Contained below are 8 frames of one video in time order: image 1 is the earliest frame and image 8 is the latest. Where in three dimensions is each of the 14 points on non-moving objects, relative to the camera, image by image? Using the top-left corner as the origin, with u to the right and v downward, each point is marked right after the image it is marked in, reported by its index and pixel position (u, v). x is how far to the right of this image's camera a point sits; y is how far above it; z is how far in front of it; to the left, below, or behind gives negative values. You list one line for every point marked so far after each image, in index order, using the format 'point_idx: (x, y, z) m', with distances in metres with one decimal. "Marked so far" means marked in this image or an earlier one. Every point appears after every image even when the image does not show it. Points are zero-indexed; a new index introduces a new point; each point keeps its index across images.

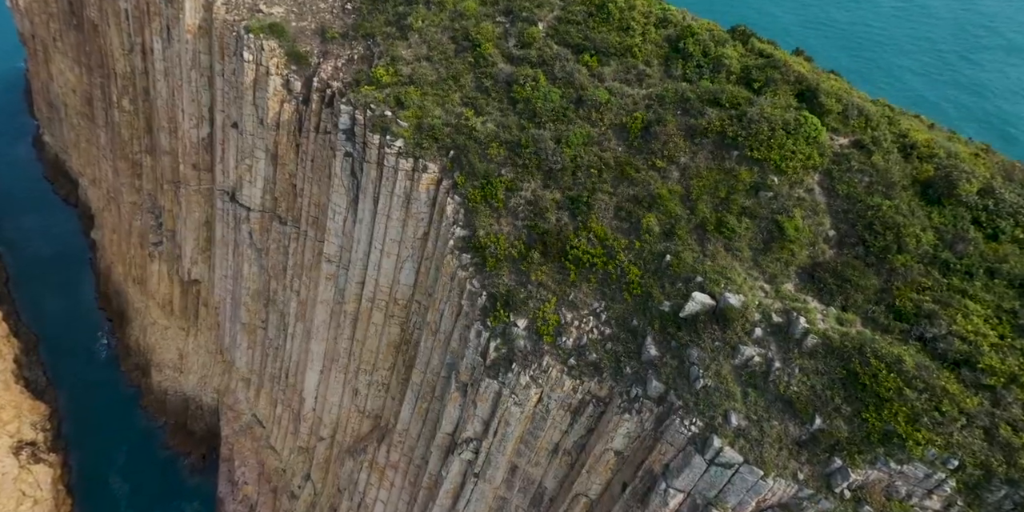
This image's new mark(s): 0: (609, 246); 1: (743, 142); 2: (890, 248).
0: (+2.4, +0.3, +16.5) m
1: (+5.6, +2.7, +16.0) m
2: (+8.1, 0.0, +13.9) m
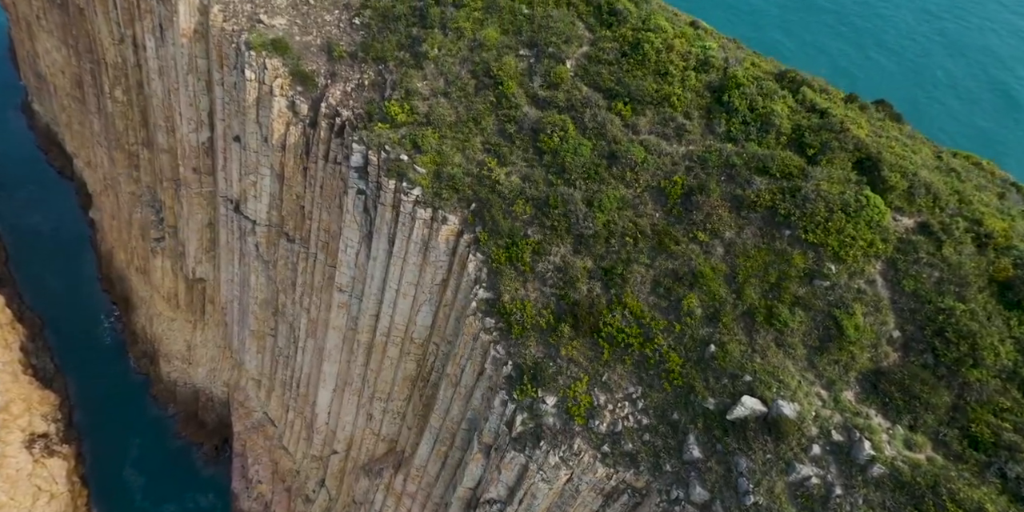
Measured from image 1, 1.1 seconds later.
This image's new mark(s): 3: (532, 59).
0: (+3.1, -1.6, +15.4) m
1: (+6.3, +0.7, +14.6) m
2: (+8.8, -2.0, +12.7) m
3: (+0.6, +5.8, +19.5) m
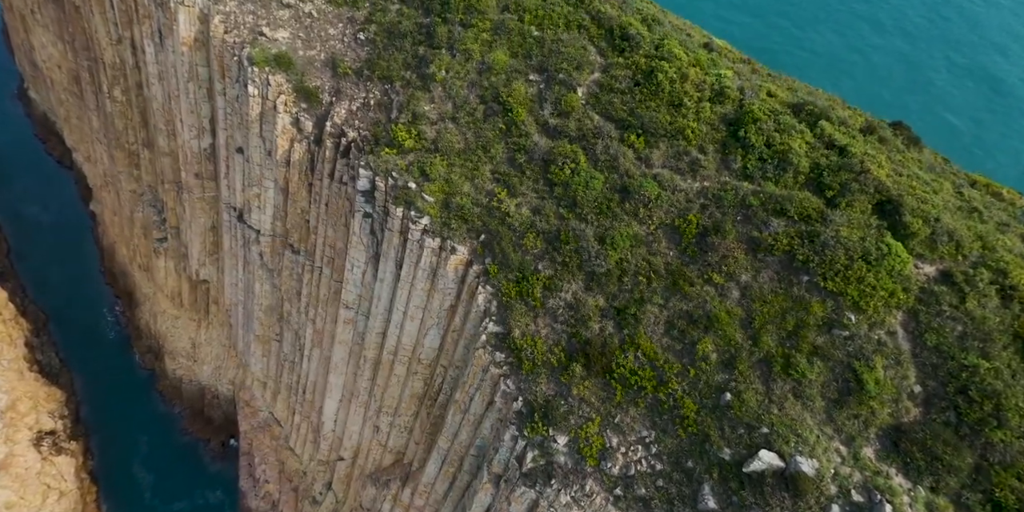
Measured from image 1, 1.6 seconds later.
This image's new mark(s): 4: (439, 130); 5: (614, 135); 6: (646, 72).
0: (+3.4, -2.6, +15.1) m
1: (+6.6, -0.3, +14.3) m
2: (+9.0, -3.1, +12.5) m
3: (+0.8, +4.9, +19.1) m
4: (-2.2, +3.8, +19.6) m
5: (+2.7, +3.2, +17.5) m
6: (+3.7, +5.0, +18.0) m
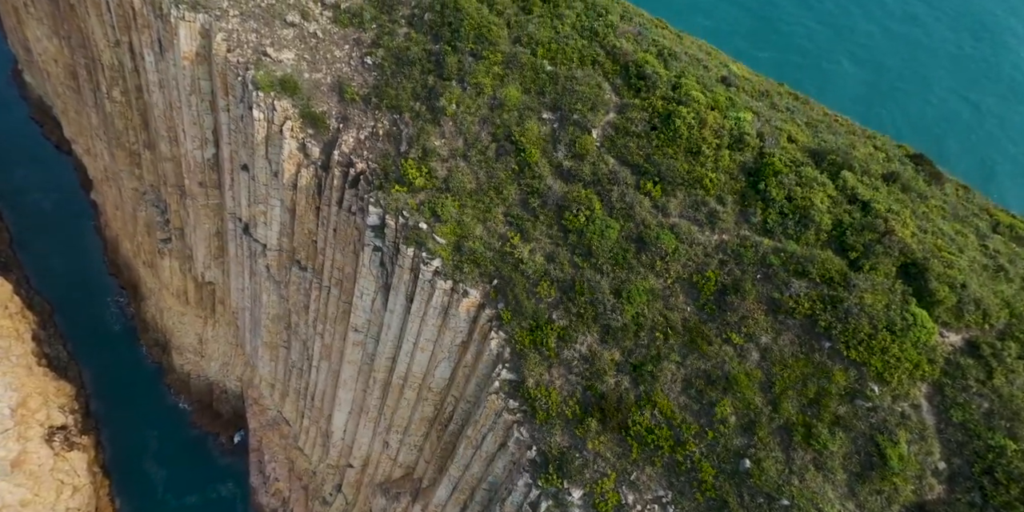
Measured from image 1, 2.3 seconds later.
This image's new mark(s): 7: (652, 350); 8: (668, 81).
0: (+3.7, -3.9, +15.0) m
1: (+6.9, -1.7, +14.0) m
2: (+9.4, -4.5, +12.3) m
3: (+1.2, +3.7, +18.6) m
4: (-1.8, +2.6, +19.2) m
5: (+3.0, +1.9, +17.1) m
6: (+4.0, +3.7, +17.6) m
7: (+3.3, -2.2, +15.6) m
8: (+4.3, +4.8, +18.2) m
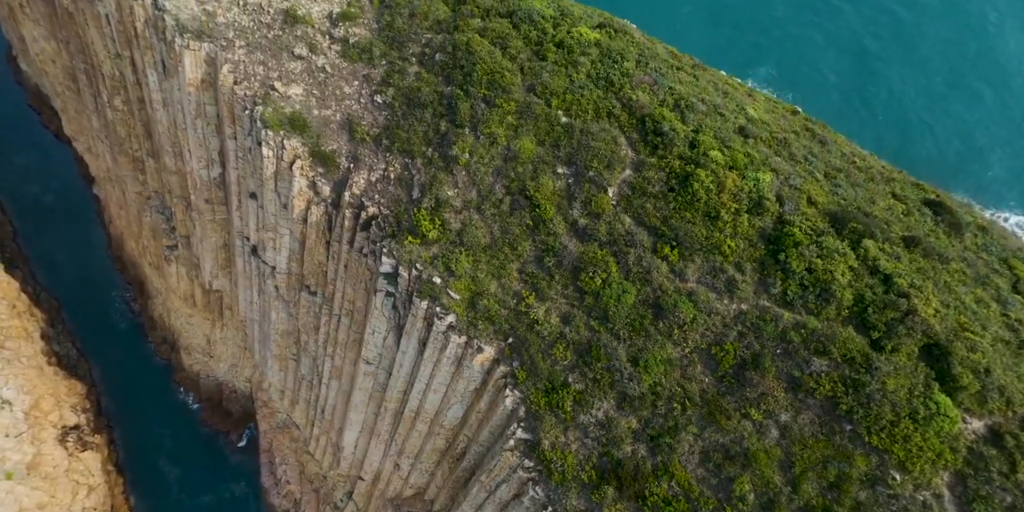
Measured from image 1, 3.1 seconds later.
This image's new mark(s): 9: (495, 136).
0: (+4.2, -5.6, +15.0) m
1: (+7.3, -3.4, +13.9) m
2: (+9.8, -6.3, +12.3) m
3: (+1.6, +2.2, +18.4) m
4: (-1.4, +1.0, +19.0) m
5: (+3.4, +0.3, +16.9) m
6: (+4.4, +2.1, +17.3) m
7: (+3.7, -3.9, +15.6) m
8: (+4.7, +3.2, +17.9) m
9: (-0.5, +3.5, +19.2) m
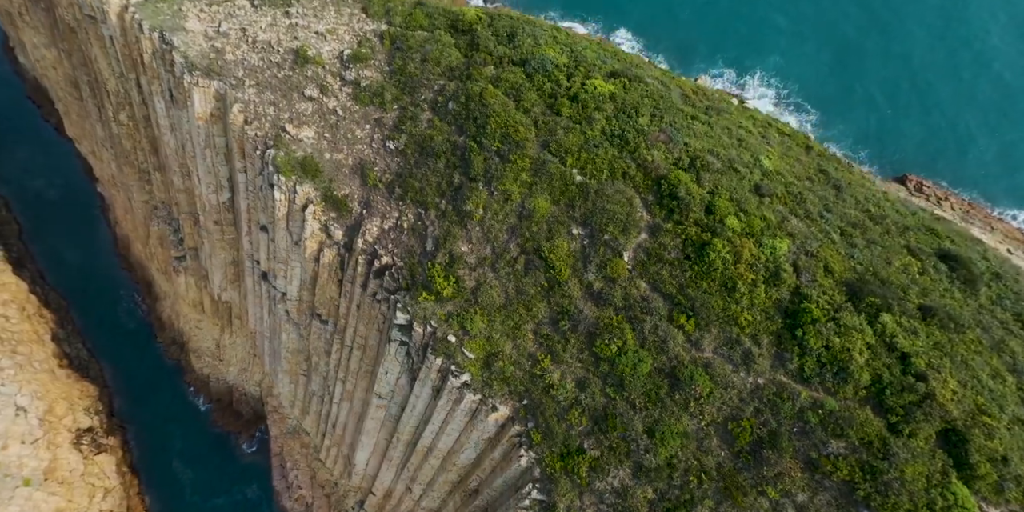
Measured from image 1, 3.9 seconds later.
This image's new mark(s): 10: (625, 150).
0: (+4.6, -7.4, +15.2) m
1: (+7.7, -5.2, +14.0) m
2: (+10.2, -8.2, +12.5) m
3: (+2.0, +0.5, +18.3) m
4: (-1.0, -0.7, +19.0) m
5: (+3.9, -1.5, +16.9) m
6: (+4.8, +0.4, +17.2) m
7: (+4.1, -5.7, +15.7) m
8: (+5.1, +1.5, +17.8) m
9: (-0.1, +1.8, +19.2) m
10: (+3.3, +3.1, +19.0) m
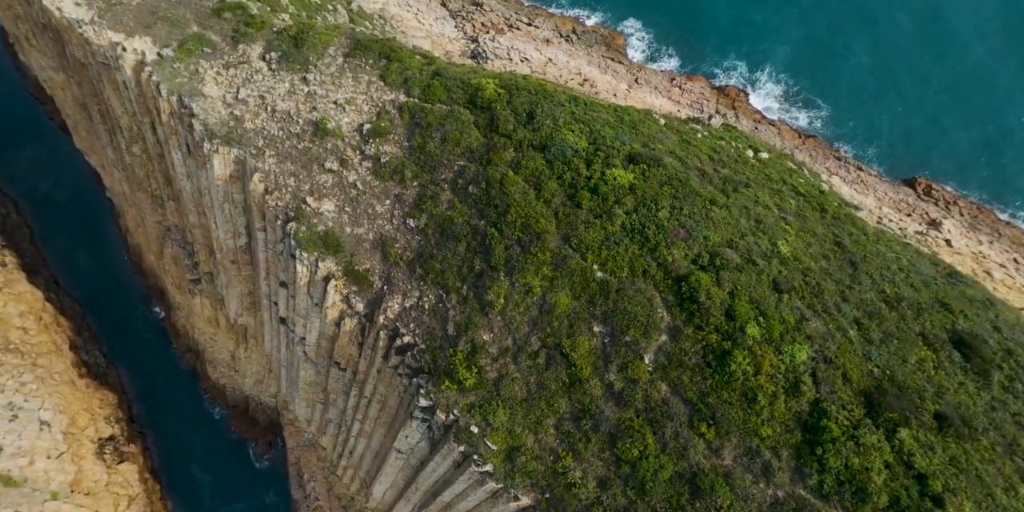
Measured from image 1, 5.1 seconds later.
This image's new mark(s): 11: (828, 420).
0: (+5.2, -10.3, +15.7) m
1: (+8.3, -8.1, +14.5) m
2: (+10.8, -11.1, +13.1) m
3: (+2.6, -2.3, +18.6) m
4: (-0.4, -3.4, +19.4) m
5: (+4.5, -4.3, +17.2) m
6: (+5.4, -2.4, +17.5) m
7: (+4.8, -8.5, +16.2) m
8: (+5.7, -1.2, +18.1) m
9: (+0.5, -0.9, +19.5) m
10: (+3.9, +0.4, +19.2) m
11: (+7.8, -3.9, +16.4) m
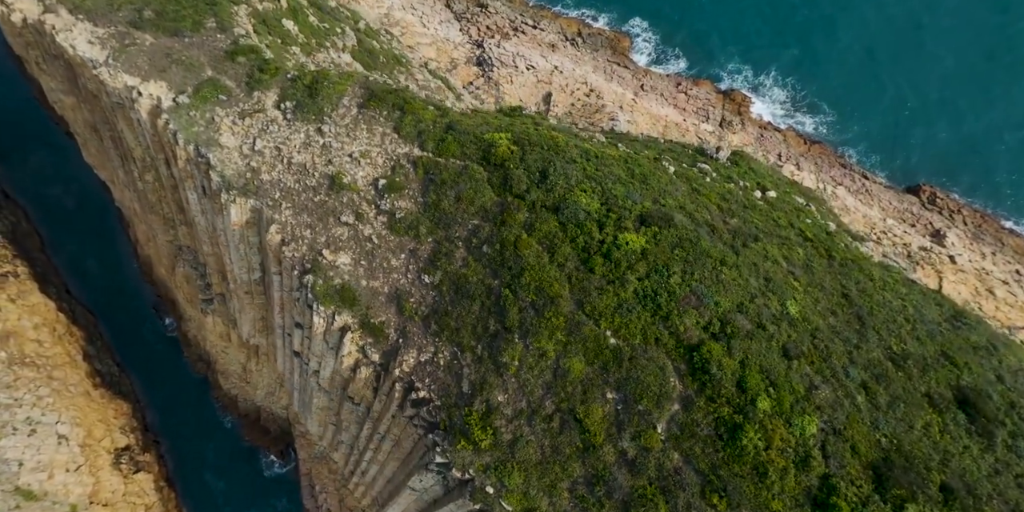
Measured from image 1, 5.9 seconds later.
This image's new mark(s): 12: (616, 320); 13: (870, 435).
0: (+5.6, -12.3, +16.3) m
1: (+8.8, -10.1, +15.0) m
2: (+11.2, -13.2, +13.6) m
3: (+3.1, -4.3, +19.1) m
4: (+0.1, -5.4, +19.9) m
5: (+4.9, -6.2, +17.7) m
6: (+5.9, -4.4, +18.0) m
7: (+5.2, -10.5, +16.8) m
8: (+6.2, -3.2, +18.5) m
9: (+1.0, -2.9, +19.9) m
10: (+4.3, -1.6, +19.6) m
11: (+8.3, -5.9, +16.9) m
12: (+3.1, -1.8, +19.6) m
13: (+9.8, -4.9, +18.0) m
